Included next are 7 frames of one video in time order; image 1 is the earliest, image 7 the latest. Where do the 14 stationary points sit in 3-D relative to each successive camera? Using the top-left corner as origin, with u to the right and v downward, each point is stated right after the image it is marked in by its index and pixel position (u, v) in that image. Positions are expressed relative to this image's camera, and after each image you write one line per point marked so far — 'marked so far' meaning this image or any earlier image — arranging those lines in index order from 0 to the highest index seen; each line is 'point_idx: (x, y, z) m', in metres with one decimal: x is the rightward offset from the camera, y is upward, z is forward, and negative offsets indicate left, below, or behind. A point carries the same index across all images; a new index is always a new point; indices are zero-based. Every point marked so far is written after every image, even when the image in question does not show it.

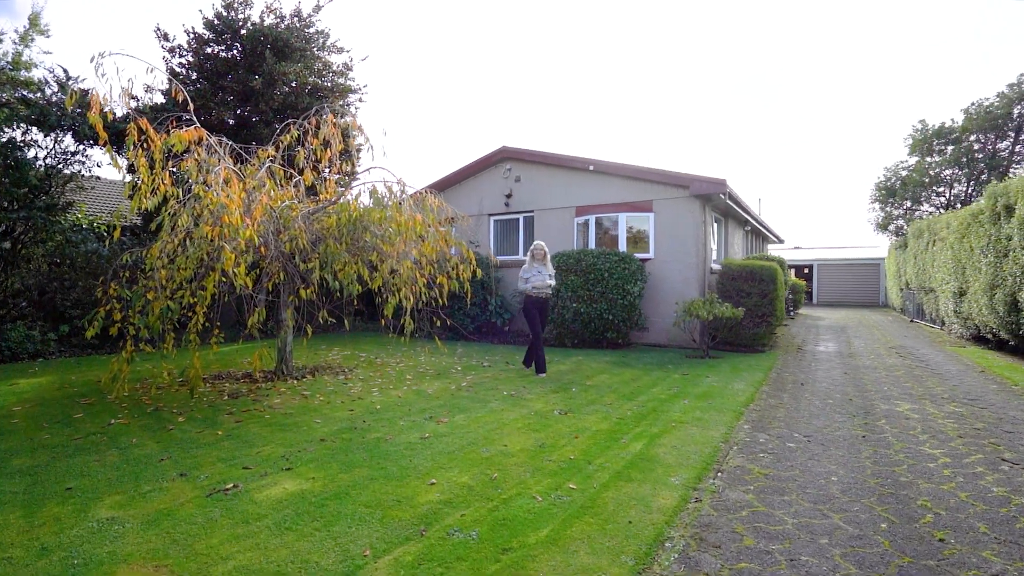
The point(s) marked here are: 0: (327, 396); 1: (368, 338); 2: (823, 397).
0: (-2.1, -1.2, +5.7) m
1: (-3.0, -1.1, +10.4) m
2: (+3.8, -1.3, +6.1) m
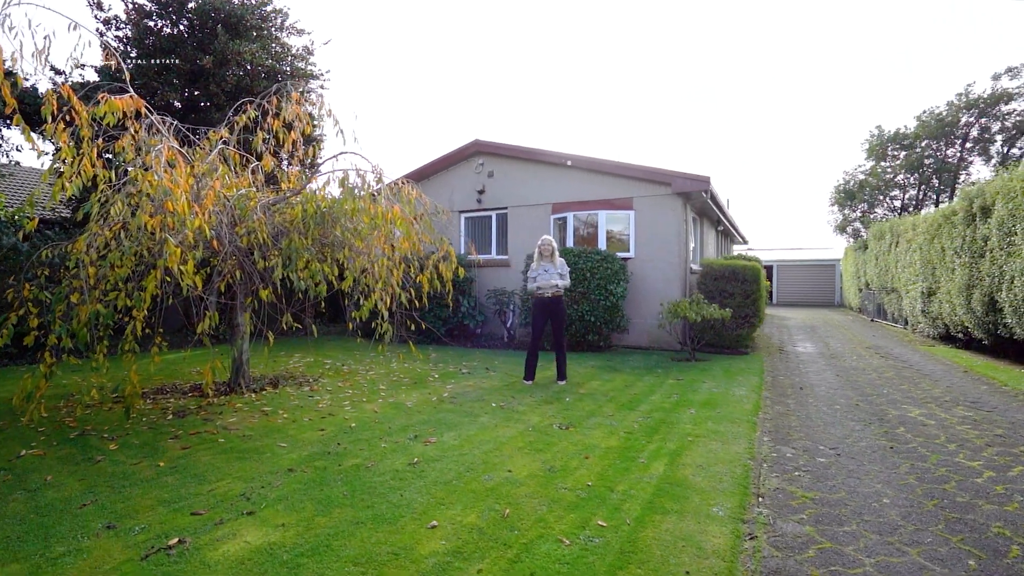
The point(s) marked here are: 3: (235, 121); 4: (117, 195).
0: (-2.2, -1.2, +4.9) m
1: (-3.4, -1.1, +9.6) m
2: (+3.7, -1.3, +5.8) m
3: (-3.2, +1.9, +5.9) m
4: (-3.6, +0.8, +4.5) m
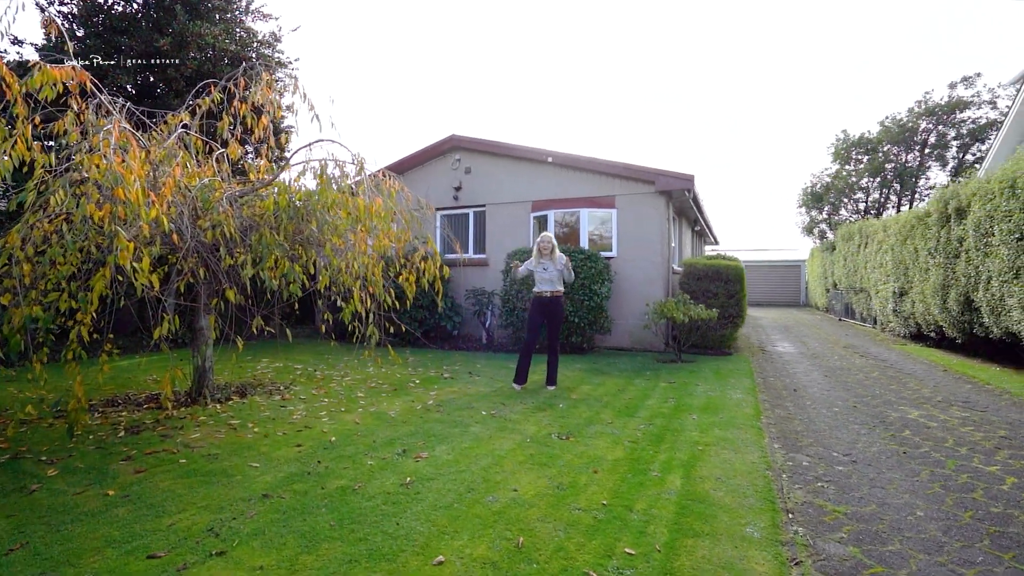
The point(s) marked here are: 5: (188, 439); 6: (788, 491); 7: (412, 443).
0: (-2.2, -1.2, +4.5) m
1: (-3.8, -1.1, +9.0) m
2: (+3.5, -1.3, +5.7) m
3: (-3.3, +1.9, +5.3) m
4: (-3.6, +0.8, +4.0) m
5: (-2.6, -1.2, +4.1) m
6: (+1.8, -1.3, +3.3) m
7: (-0.8, -1.3, +4.1) m
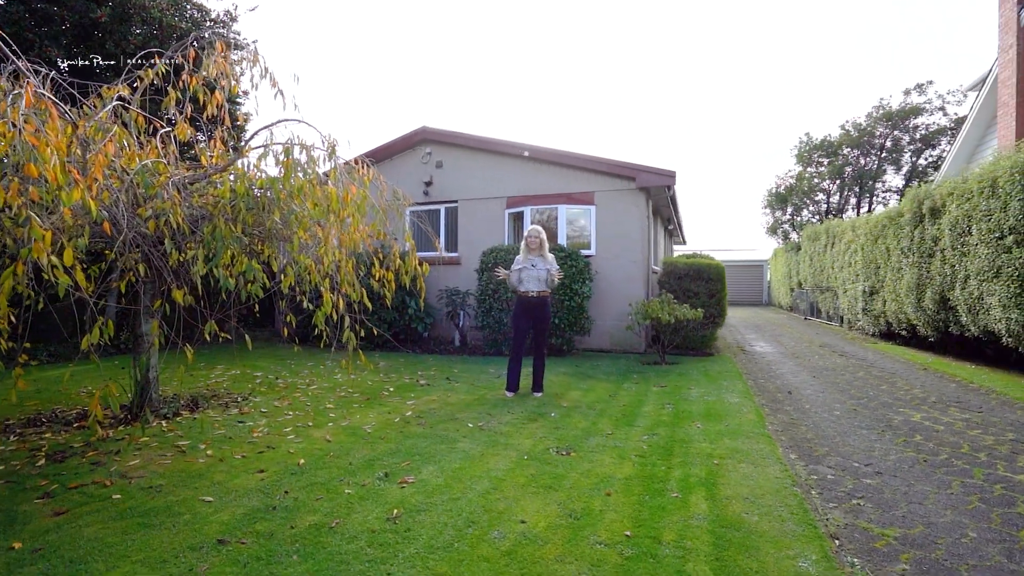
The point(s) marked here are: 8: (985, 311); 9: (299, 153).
0: (-2.2, -1.2, +3.8) m
1: (-4.1, -1.1, +8.3) m
2: (+3.4, -1.3, +5.5) m
3: (-3.4, +1.9, +4.6) m
4: (-3.6, +0.8, +3.3) m
5: (-2.6, -1.2, +3.4) m
6: (+1.8, -1.3, +3.0) m
7: (-0.8, -1.3, +3.6) m
8: (+6.9, -0.3, +7.3) m
9: (-1.9, +1.2, +4.5) m
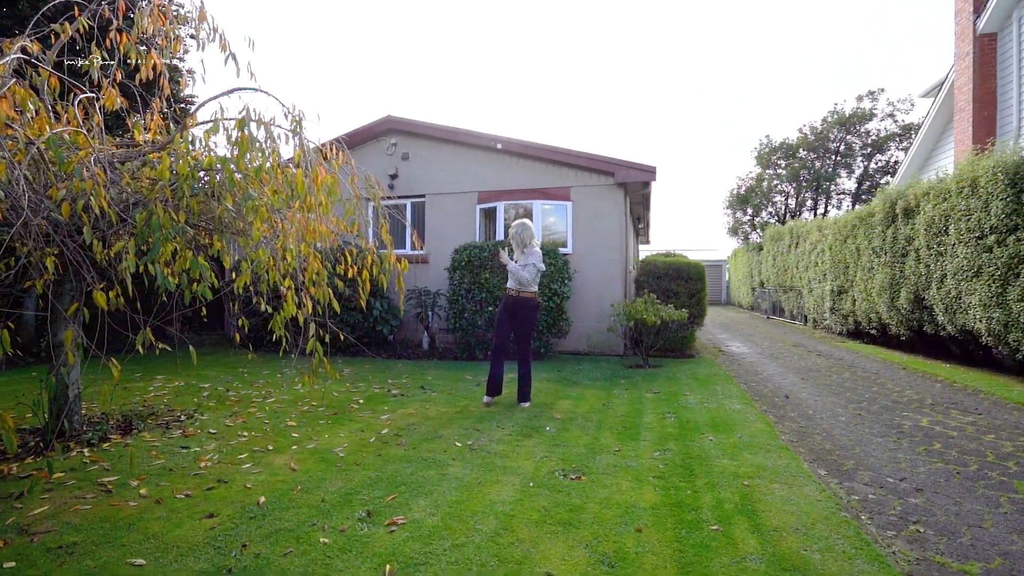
0: (-2.2, -1.2, +3.1) m
1: (-4.5, -1.1, +7.4) m
2: (+3.3, -1.3, +5.2) m
3: (-3.5, +1.9, +3.8) m
4: (-3.5, +0.8, +2.4) m
5: (-2.6, -1.2, +2.7) m
6: (+1.9, -1.3, +2.6) m
7: (-0.8, -1.3, +3.0) m
8: (+6.6, -0.3, +7.4) m
9: (-2.0, +1.2, +3.8) m
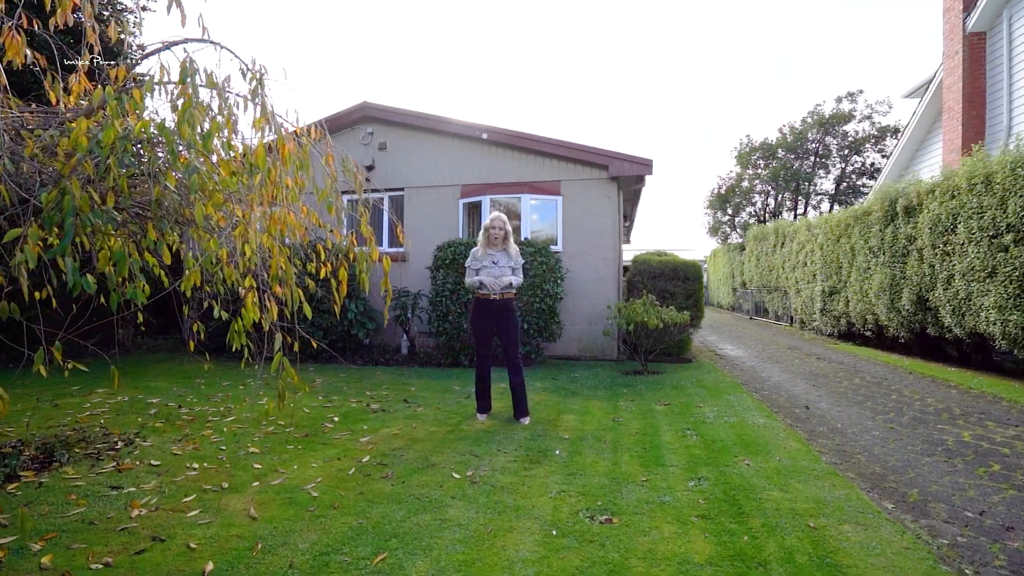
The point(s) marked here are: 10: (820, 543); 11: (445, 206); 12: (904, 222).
0: (-2.1, -1.2, +2.4) m
1: (-4.6, -1.1, +6.5) m
2: (+3.3, -1.3, +4.8) m
3: (-3.4, +1.9, +3.0) m
4: (-3.4, +0.8, +1.6) m
5: (-2.4, -1.2, +1.9) m
6: (+2.0, -1.3, +2.1) m
7: (-0.7, -1.3, +2.3) m
8: (+6.5, -0.3, +7.1) m
9: (-1.9, +1.2, +3.1) m
10: (+1.5, -1.3, +2.6) m
11: (-1.2, +1.5, +9.5) m
12: (+6.7, +1.1, +8.7) m
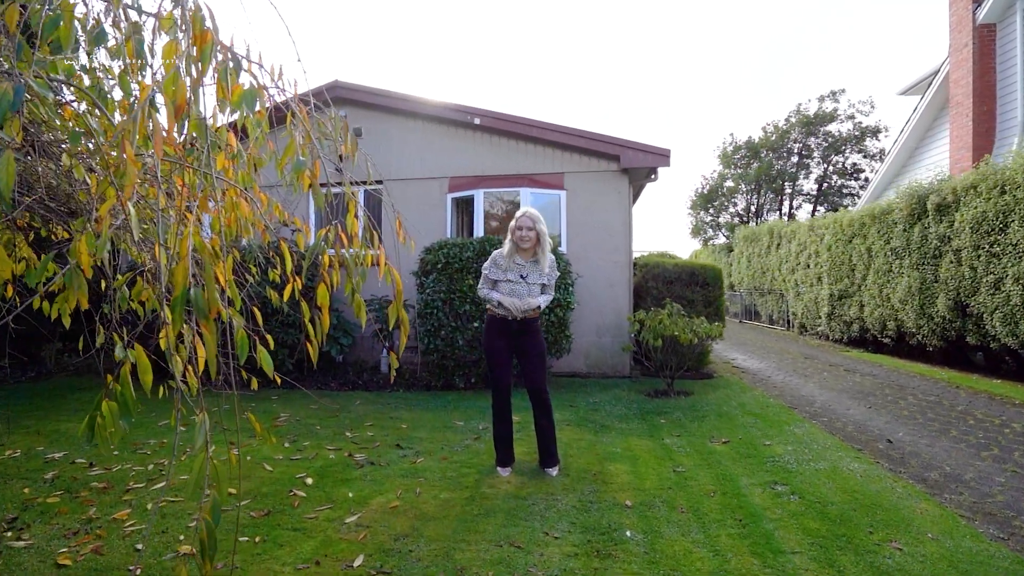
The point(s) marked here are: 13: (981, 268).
0: (-1.7, -1.3, +1.1) m
1: (-4.4, -1.2, +5.1) m
2: (+3.5, -1.4, +3.8) m
3: (-3.1, +1.8, +1.7) m
4: (-2.9, +0.7, +0.3) m
5: (-2.0, -1.3, +0.6) m
6: (+2.5, -1.4, +1.1) m
7: (-0.3, -1.4, +1.2) m
8: (+6.5, -0.4, +6.3) m
9: (-1.6, +1.1, +1.9) m
10: (+1.9, -1.4, +1.5) m
11: (-1.3, +1.4, +8.3) m
12: (+6.7, +1.1, +8.0) m
13: (+6.6, +0.3, +7.0) m
